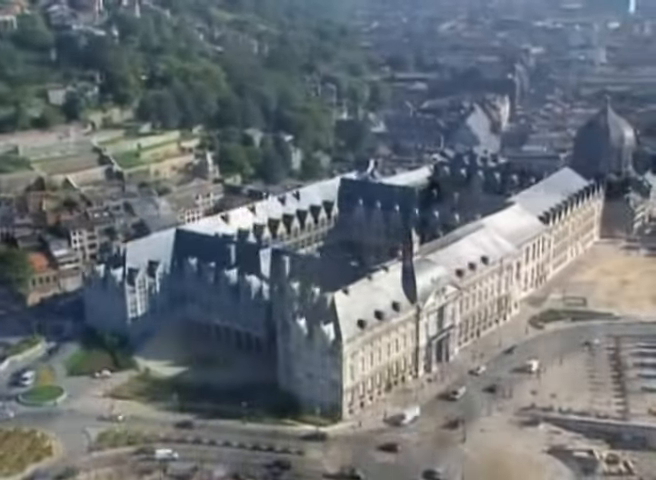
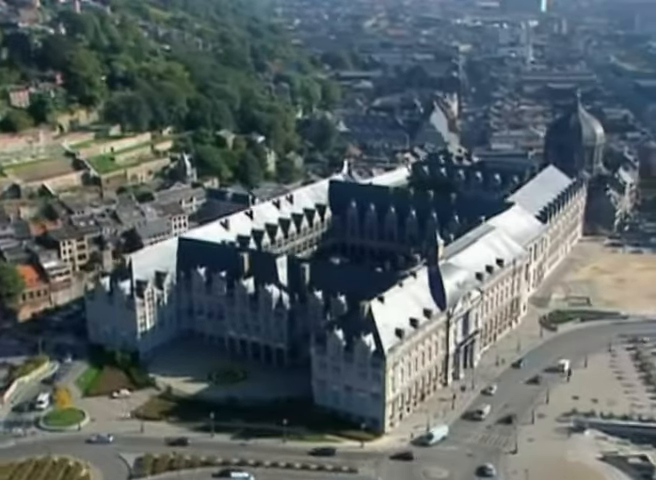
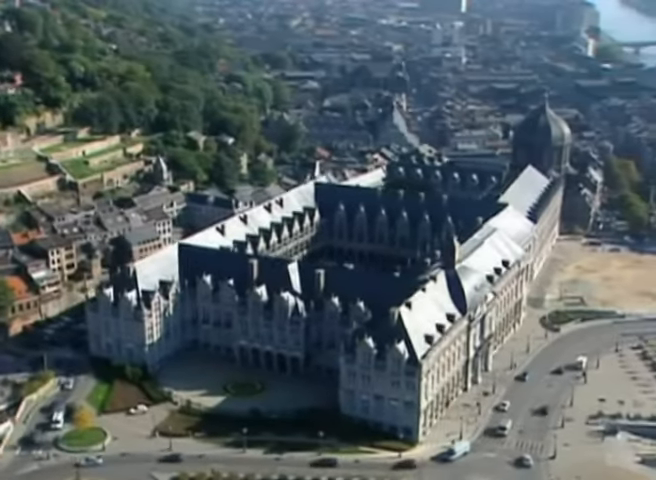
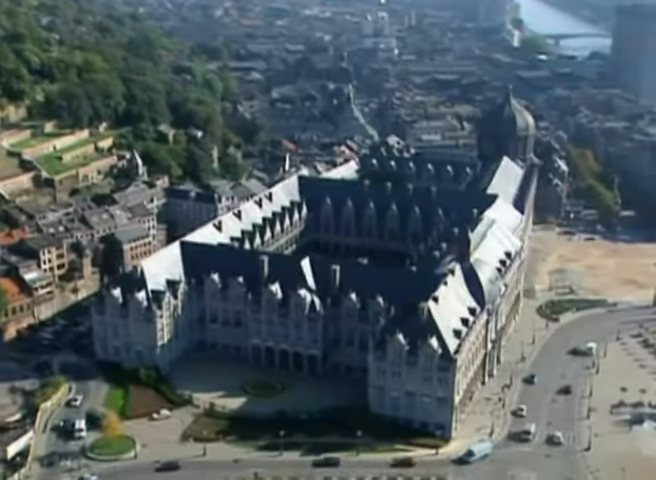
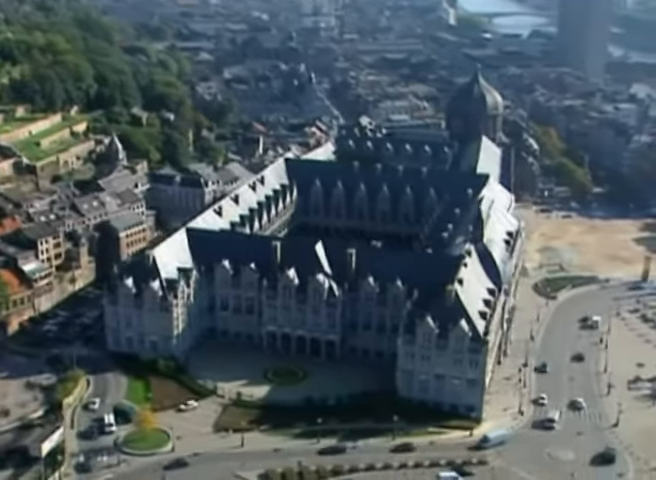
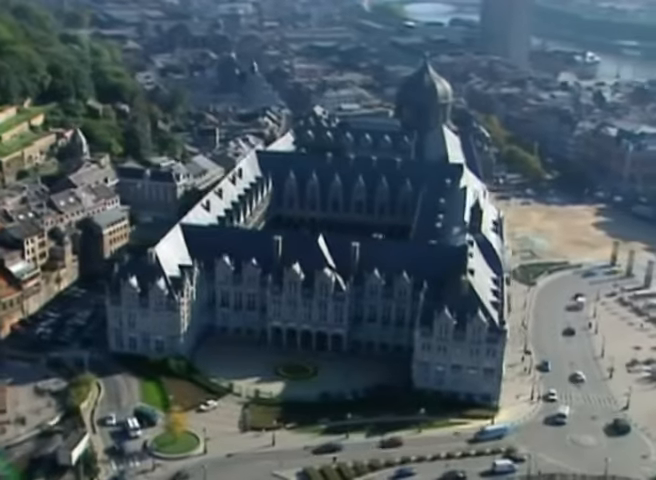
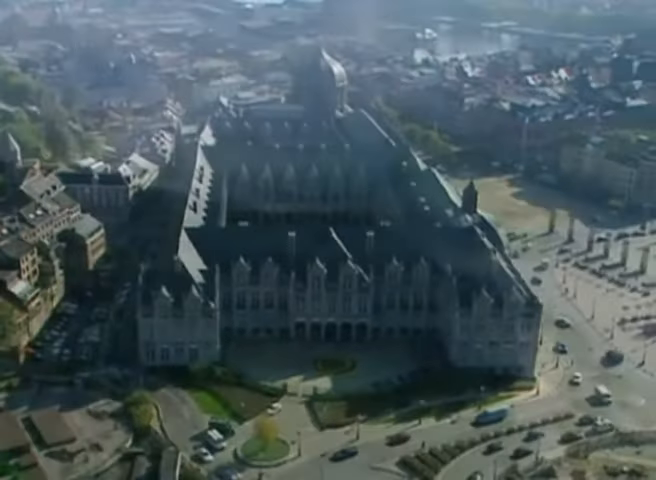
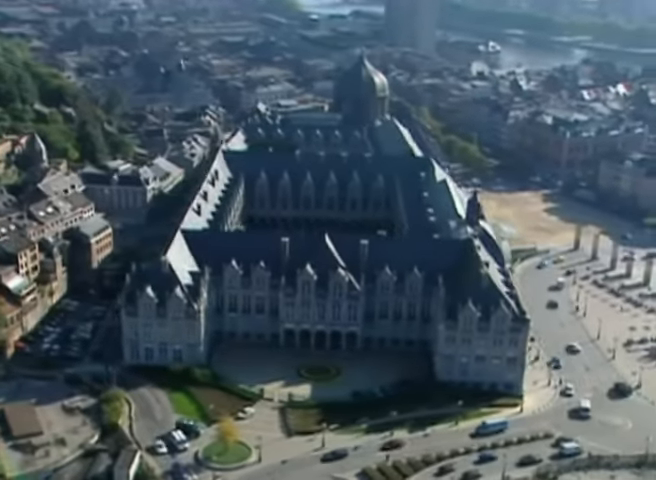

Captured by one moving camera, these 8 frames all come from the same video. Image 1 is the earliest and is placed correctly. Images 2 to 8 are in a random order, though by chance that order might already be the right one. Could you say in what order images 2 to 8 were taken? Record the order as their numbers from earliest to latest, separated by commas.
2, 3, 4, 5, 6, 8, 7
